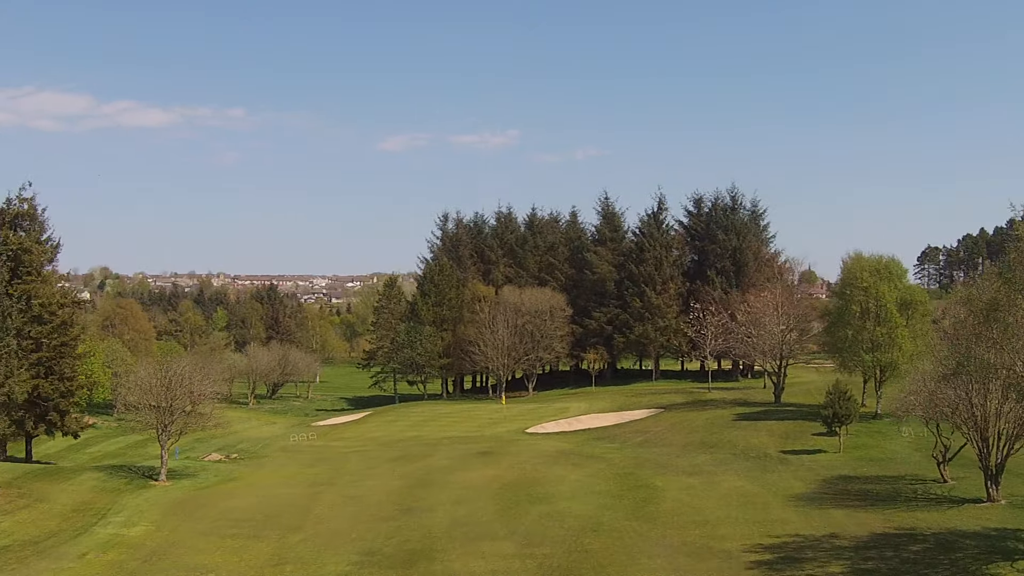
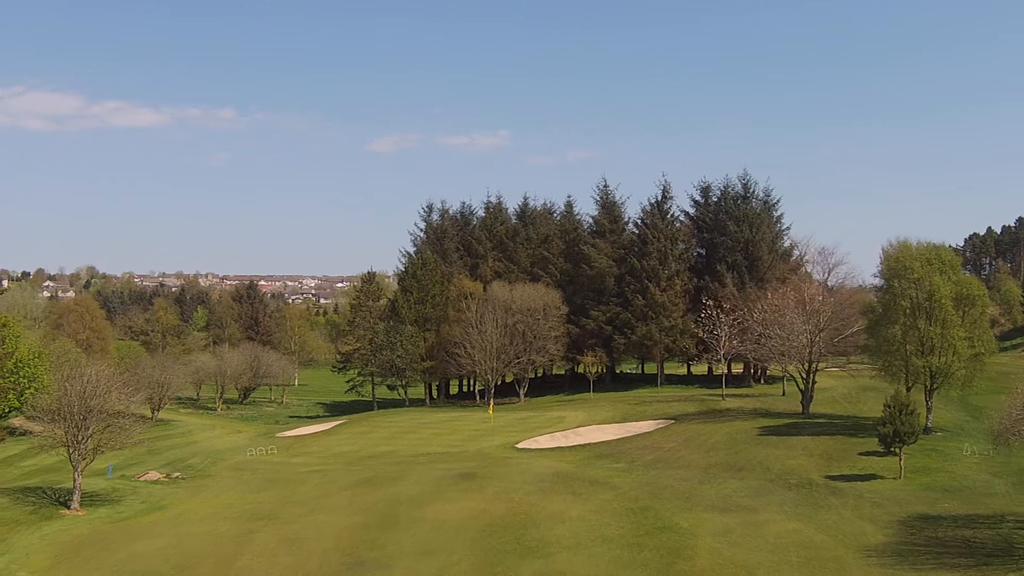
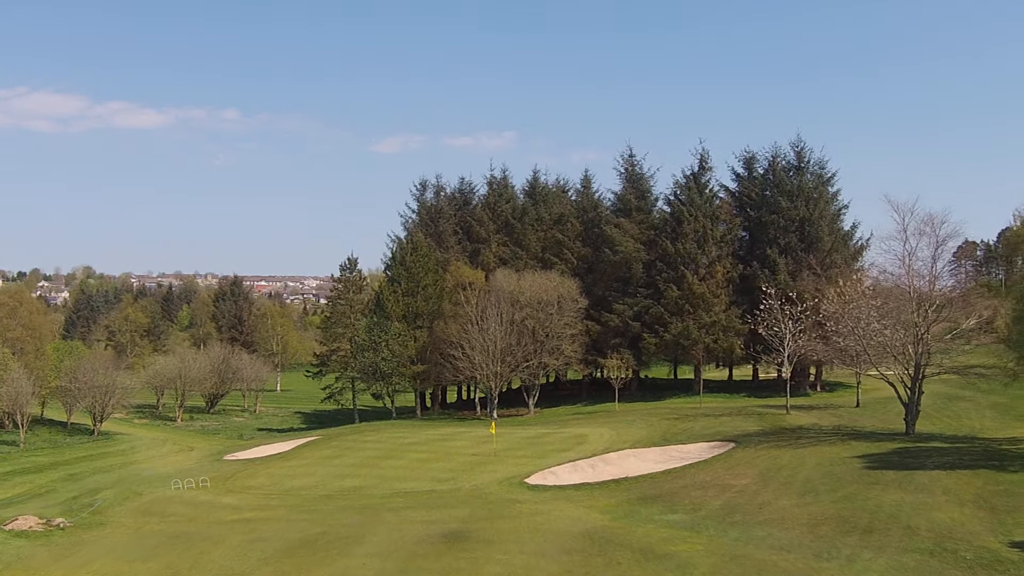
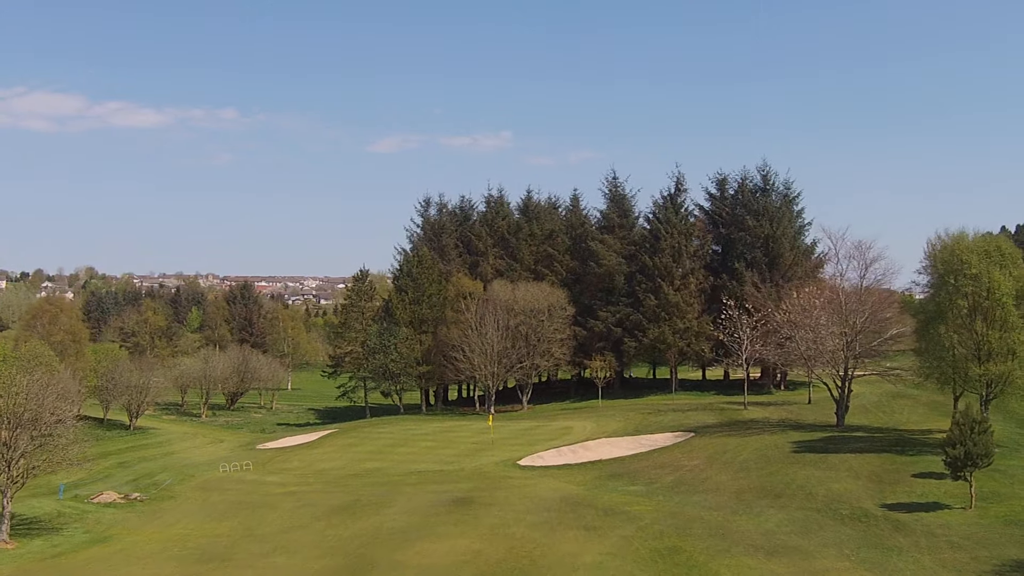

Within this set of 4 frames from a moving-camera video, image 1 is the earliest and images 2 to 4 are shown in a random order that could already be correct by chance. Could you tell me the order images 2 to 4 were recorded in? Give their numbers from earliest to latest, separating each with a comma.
2, 4, 3
